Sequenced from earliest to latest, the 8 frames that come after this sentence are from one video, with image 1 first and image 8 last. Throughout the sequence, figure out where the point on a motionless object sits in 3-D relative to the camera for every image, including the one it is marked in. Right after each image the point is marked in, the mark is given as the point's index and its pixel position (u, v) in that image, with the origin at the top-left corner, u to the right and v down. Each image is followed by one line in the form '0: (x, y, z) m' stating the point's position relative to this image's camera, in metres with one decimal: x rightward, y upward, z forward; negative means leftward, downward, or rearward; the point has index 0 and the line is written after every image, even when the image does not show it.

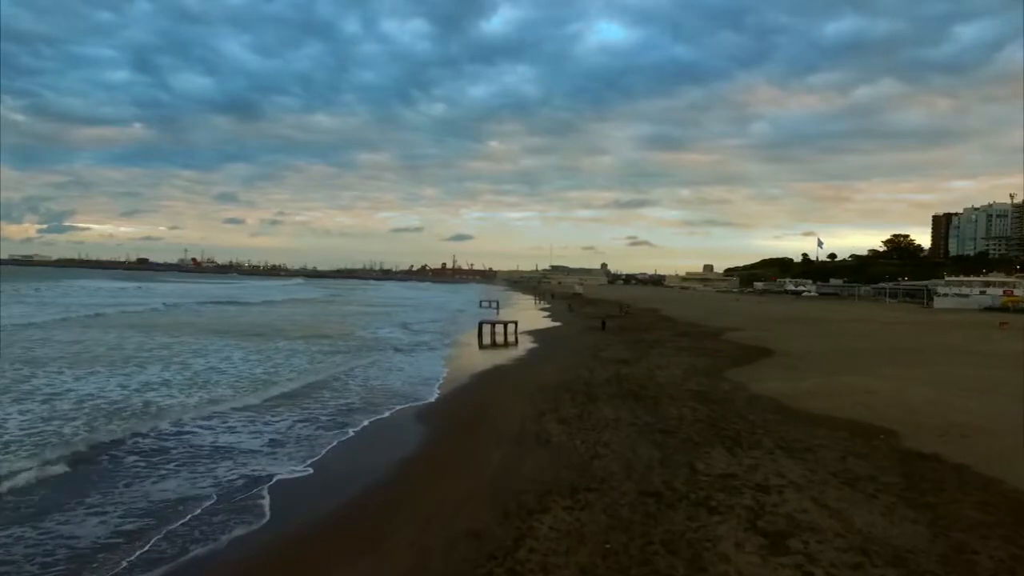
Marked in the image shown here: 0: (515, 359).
0: (+0.5, -2.0, +20.0) m
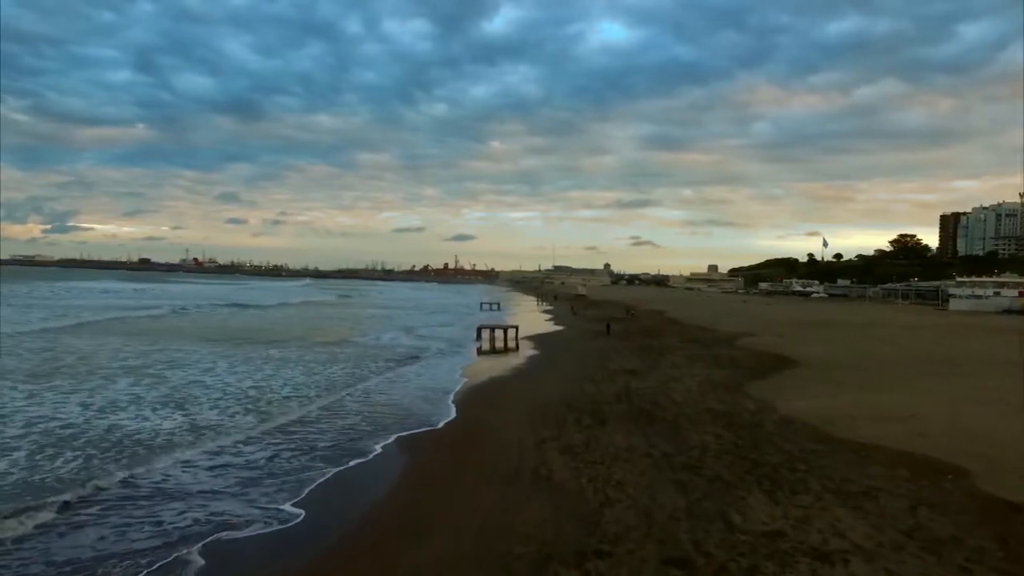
0: (+0.4, -2.1, +18.6) m
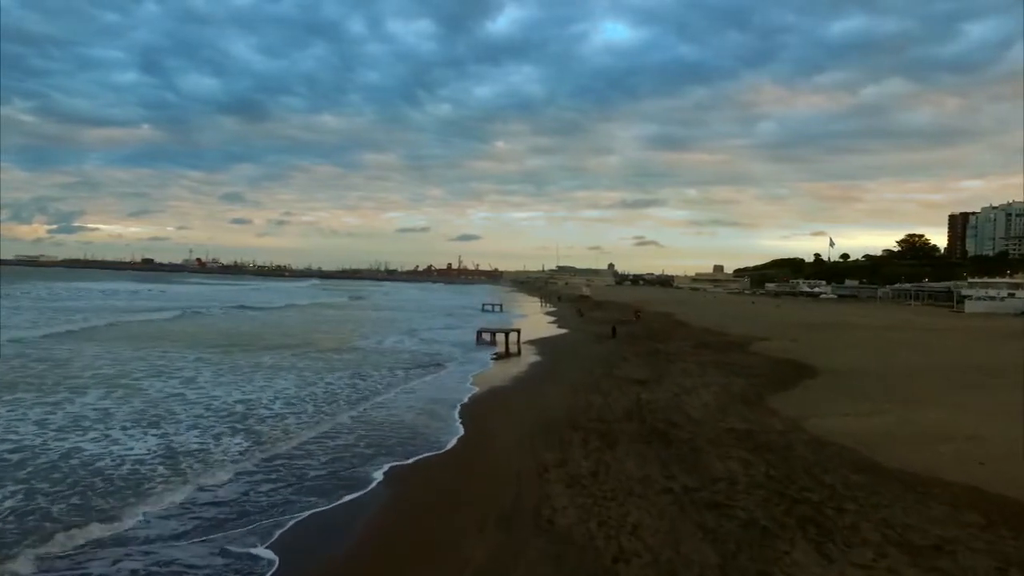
0: (+0.5, -2.2, +17.4) m
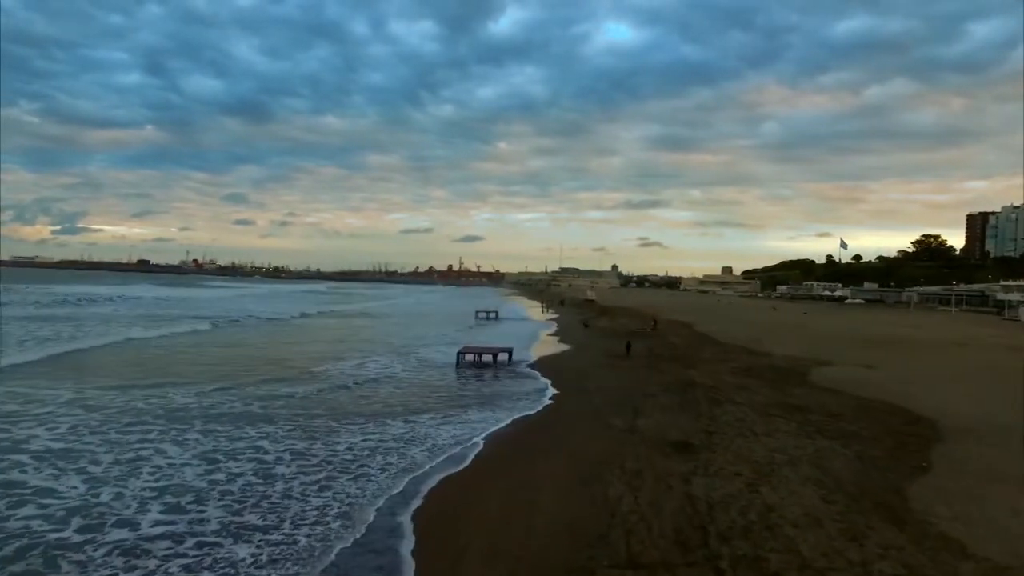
0: (+0.2, -2.5, +12.6) m
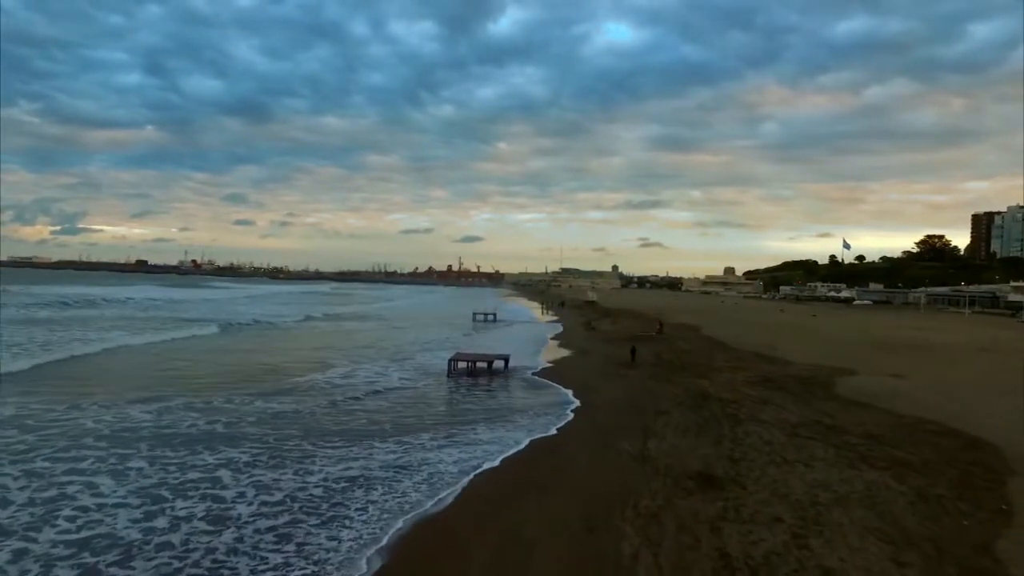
0: (+0.1, -2.5, +11.1) m
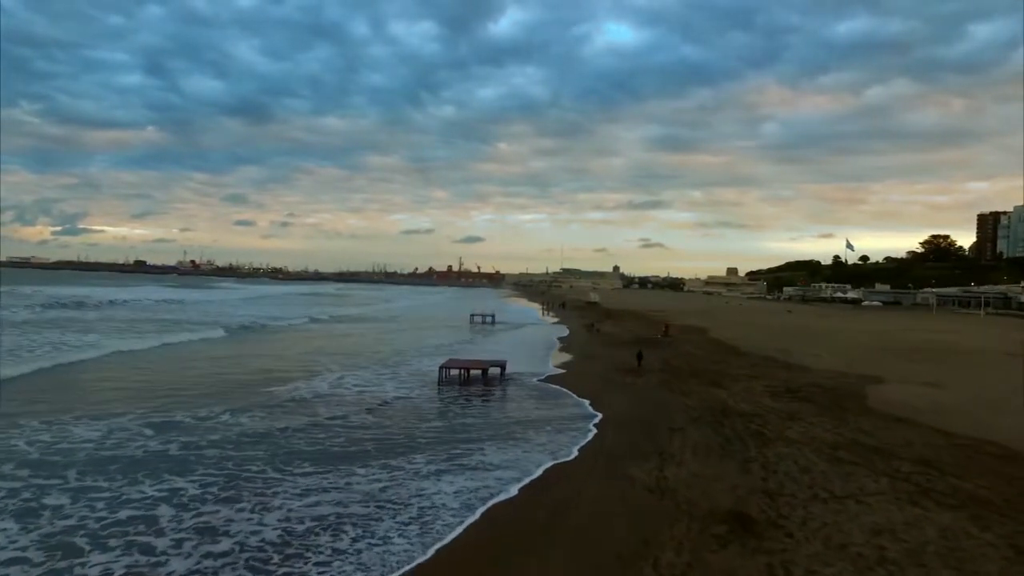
0: (+0.1, -2.6, +9.7) m
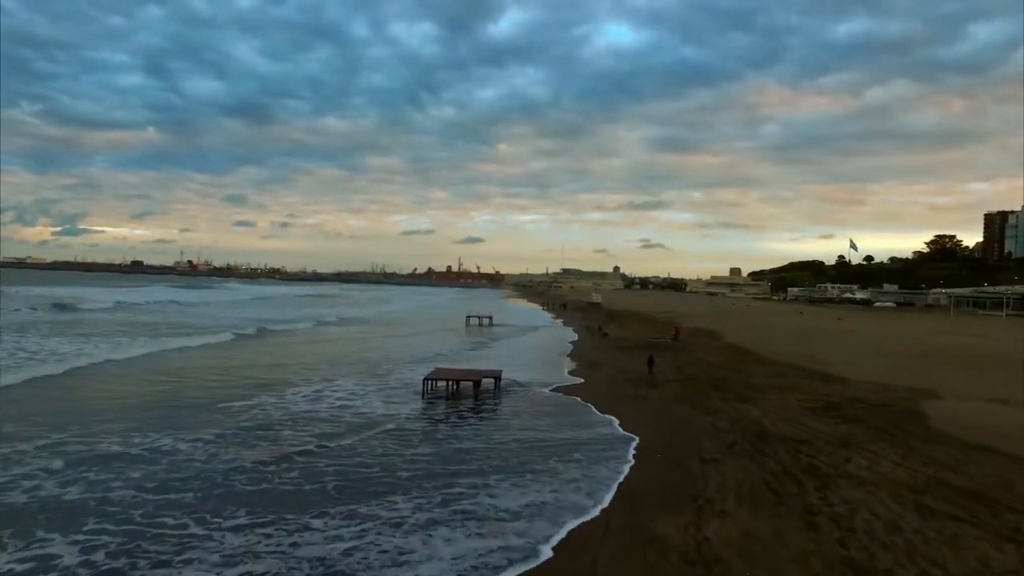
0: (0.0, -2.5, +7.5) m
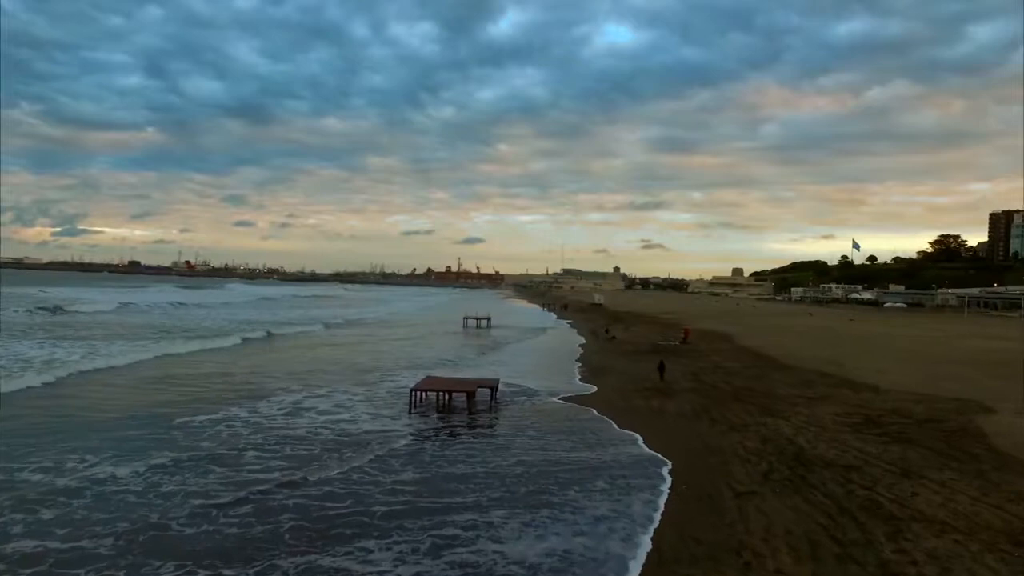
0: (0.0, -2.5, +6.0) m
